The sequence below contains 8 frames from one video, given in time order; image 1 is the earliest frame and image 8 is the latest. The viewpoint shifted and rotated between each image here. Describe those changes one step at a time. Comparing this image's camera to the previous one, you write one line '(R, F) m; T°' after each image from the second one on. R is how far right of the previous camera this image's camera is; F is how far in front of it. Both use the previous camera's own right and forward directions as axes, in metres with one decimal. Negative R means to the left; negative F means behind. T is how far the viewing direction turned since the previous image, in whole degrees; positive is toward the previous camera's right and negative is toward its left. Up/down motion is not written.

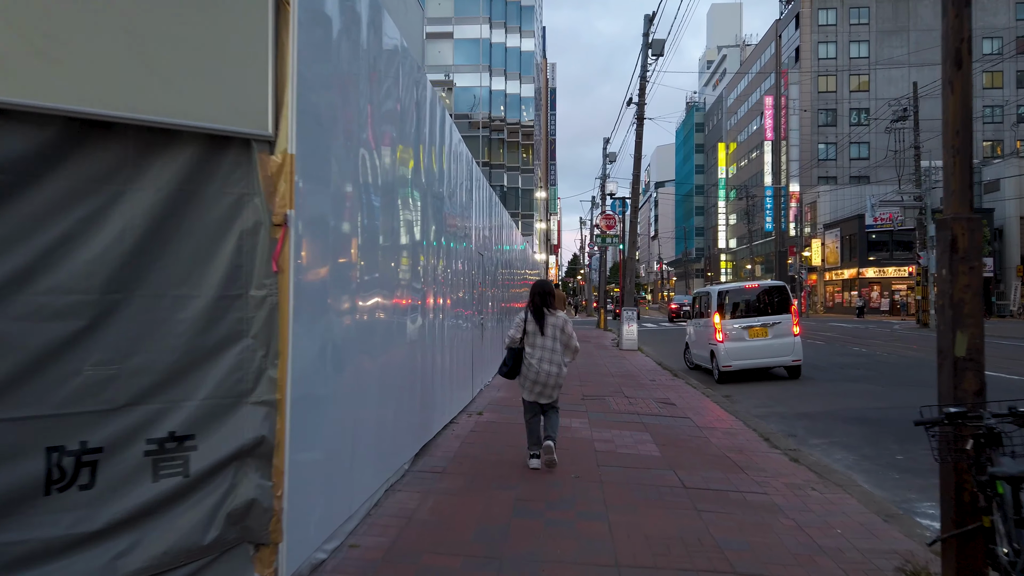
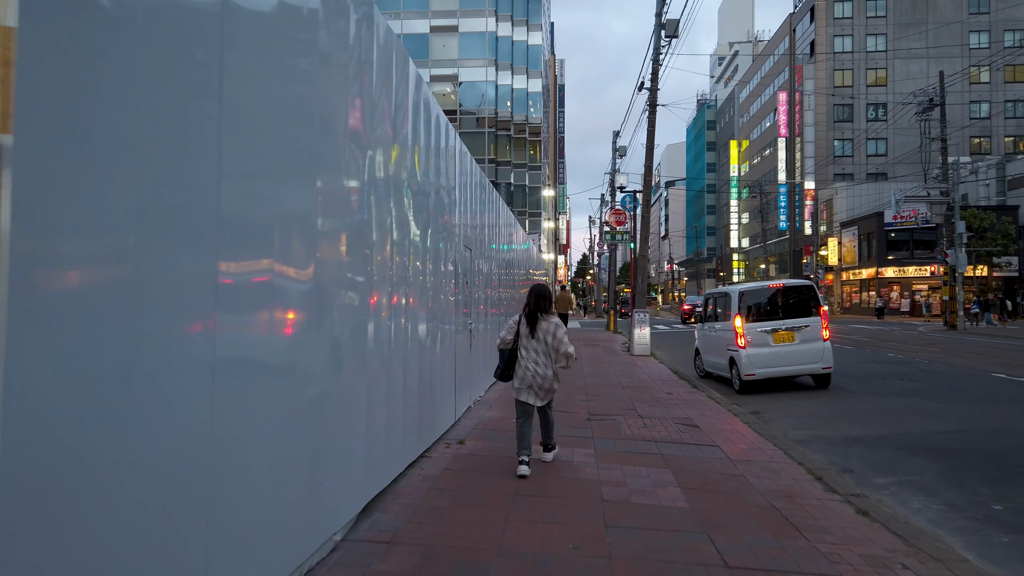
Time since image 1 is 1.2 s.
(+0.2, +1.6) m; -1°
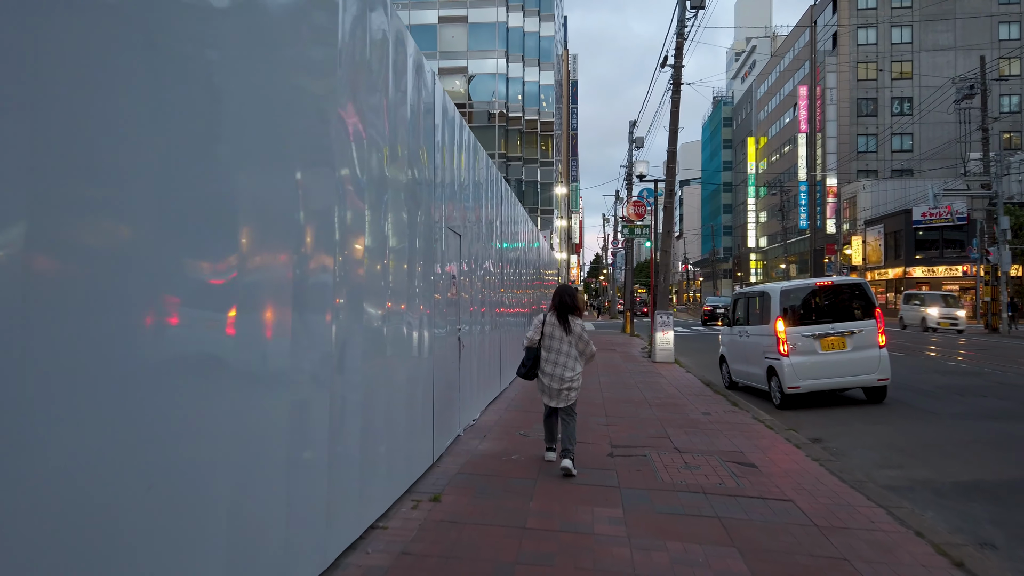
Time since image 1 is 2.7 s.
(+0.1, +2.0) m; -1°
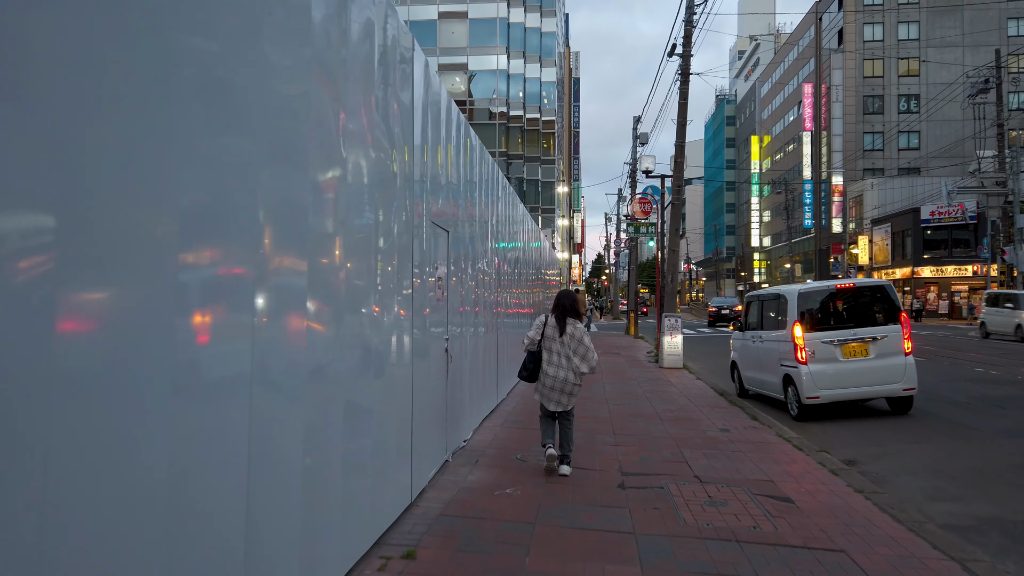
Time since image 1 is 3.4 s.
(0.0, +0.9) m; 0°
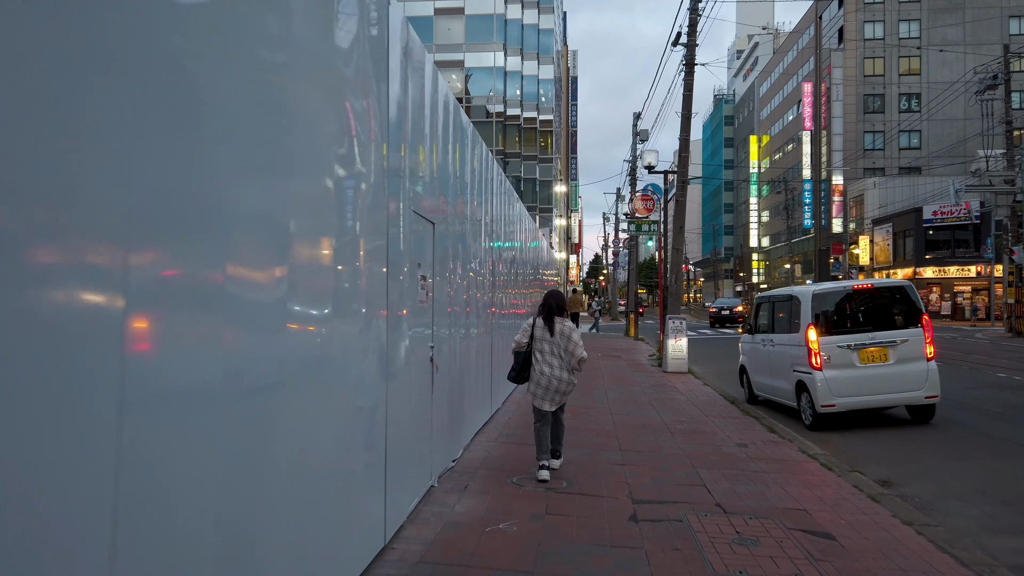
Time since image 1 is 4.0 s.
(0.0, +0.8) m; 0°
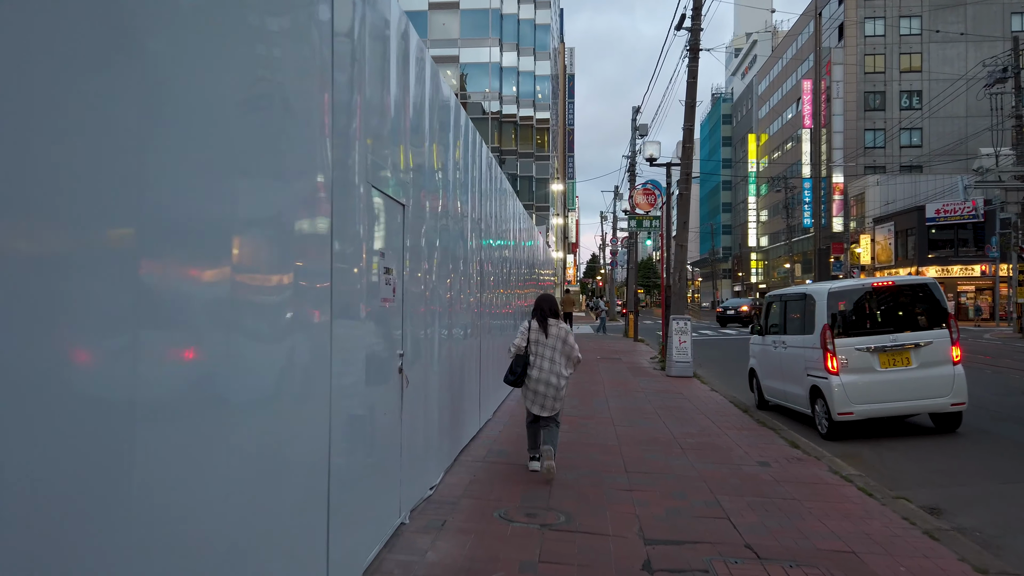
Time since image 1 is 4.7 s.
(+0.1, +0.9) m; 0°
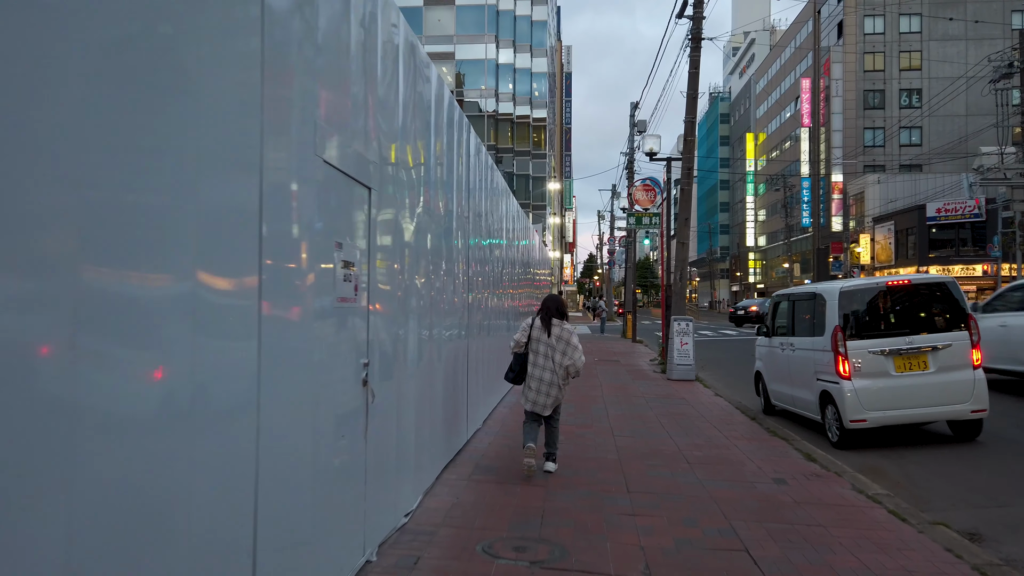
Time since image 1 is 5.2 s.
(+0.1, +0.7) m; 0°
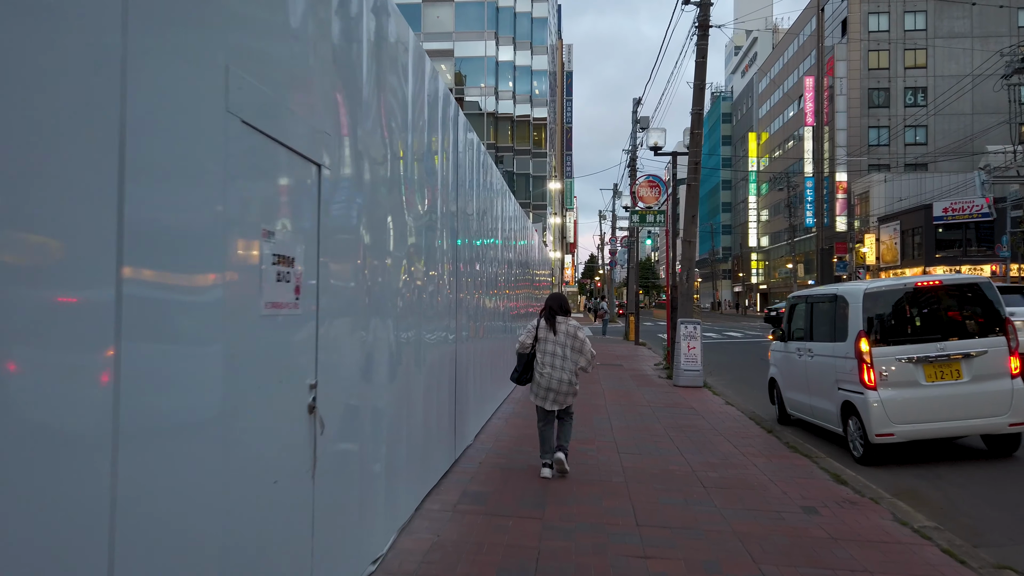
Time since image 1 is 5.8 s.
(+0.1, +0.8) m; 0°
